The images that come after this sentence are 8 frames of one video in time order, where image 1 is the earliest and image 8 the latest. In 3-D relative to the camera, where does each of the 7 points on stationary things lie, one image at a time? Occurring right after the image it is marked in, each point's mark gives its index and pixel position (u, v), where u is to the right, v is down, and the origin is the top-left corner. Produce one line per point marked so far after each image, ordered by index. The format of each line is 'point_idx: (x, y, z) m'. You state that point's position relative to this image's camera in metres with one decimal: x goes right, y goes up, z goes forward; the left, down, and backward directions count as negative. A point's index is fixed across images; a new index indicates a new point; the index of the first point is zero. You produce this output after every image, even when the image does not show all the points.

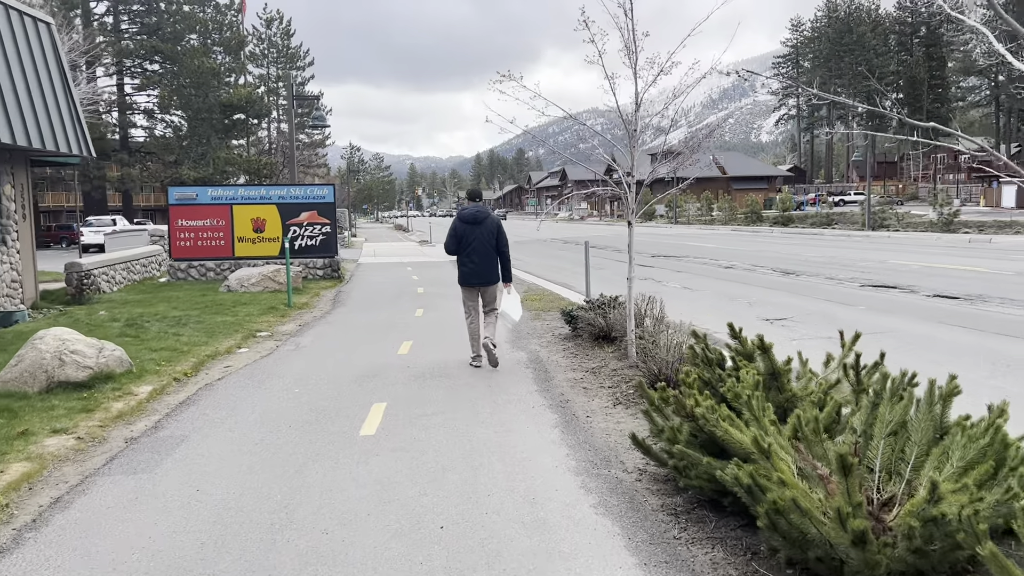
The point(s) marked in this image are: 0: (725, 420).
0: (+0.9, -0.6, +3.5) m
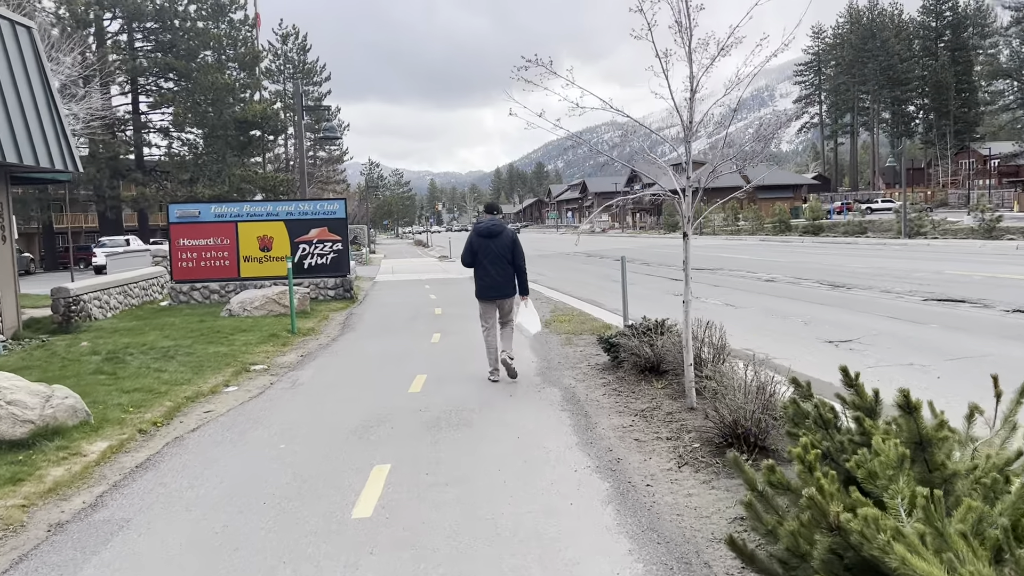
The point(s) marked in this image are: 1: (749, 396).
0: (+1.0, -0.7, +2.2) m
1: (+1.4, -0.6, +4.8) m
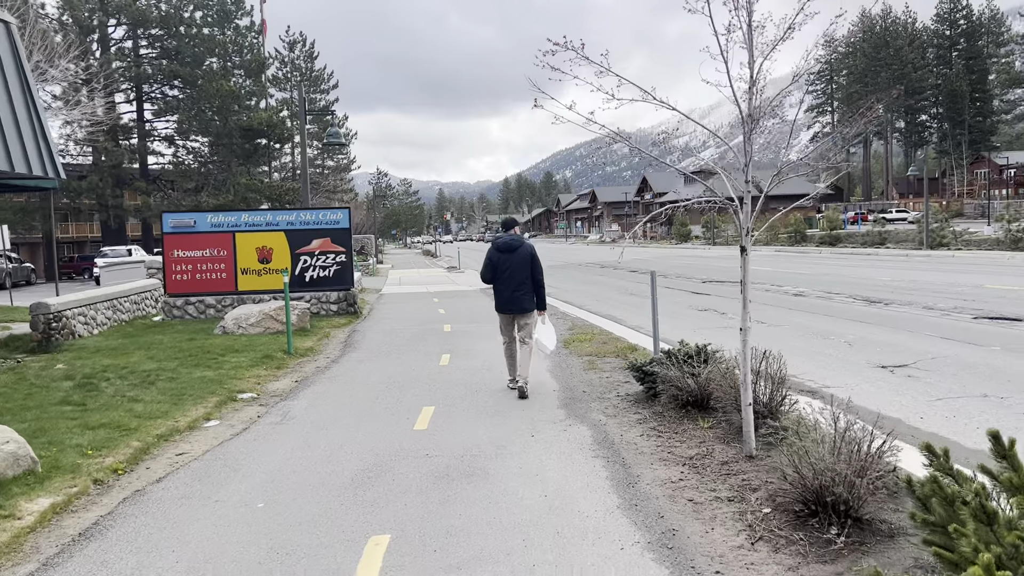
0: (+1.1, -0.8, +1.3) m
1: (+1.5, -0.8, +3.8) m
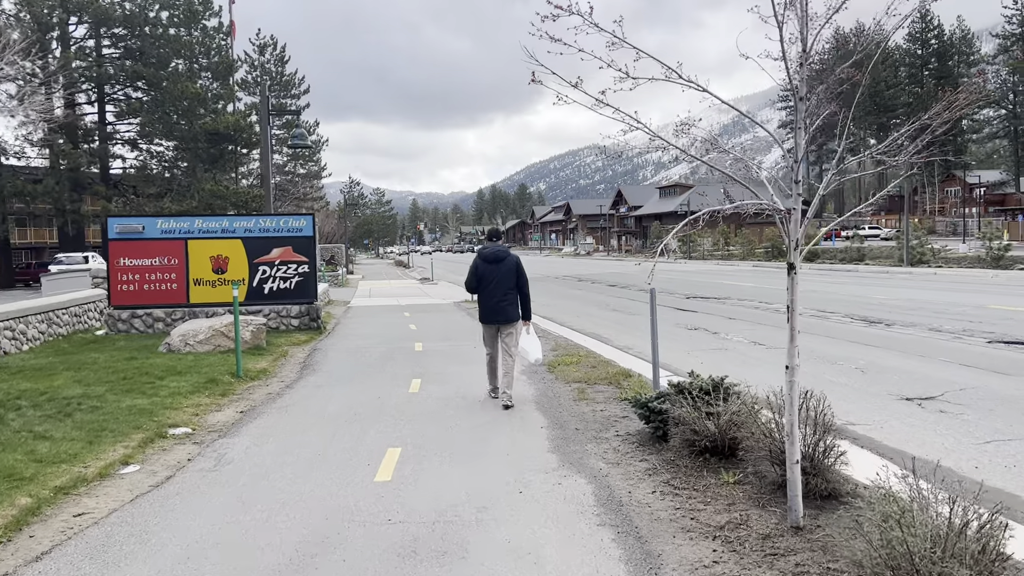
0: (+1.2, -0.8, +0.3) m
1: (+1.5, -0.9, +2.8) m
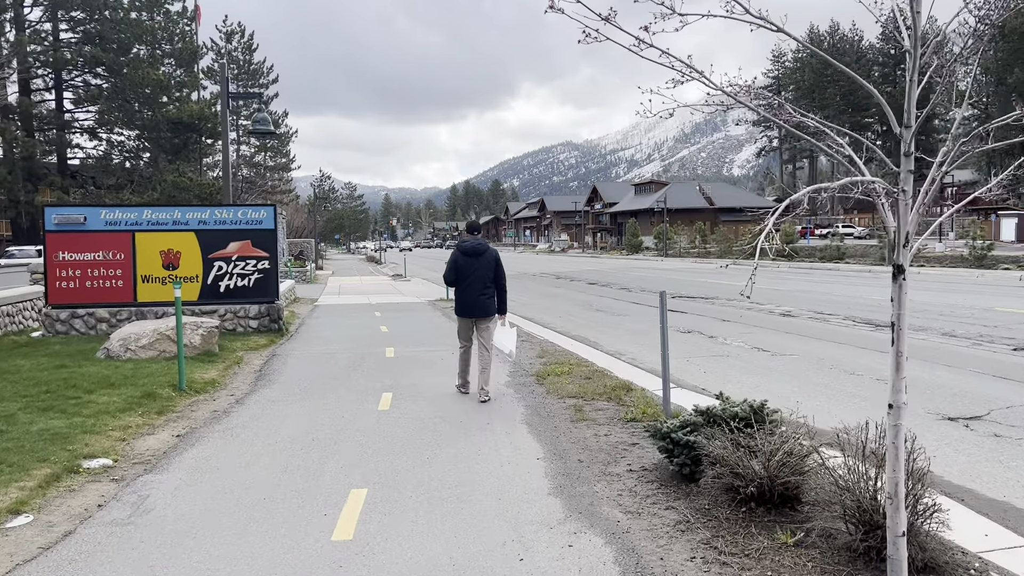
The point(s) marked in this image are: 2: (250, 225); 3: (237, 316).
0: (+1.3, -0.9, -0.8) m
1: (+1.5, -0.9, +1.8) m
2: (-3.9, +0.9, +12.6) m
3: (-4.2, -0.4, +12.7) m
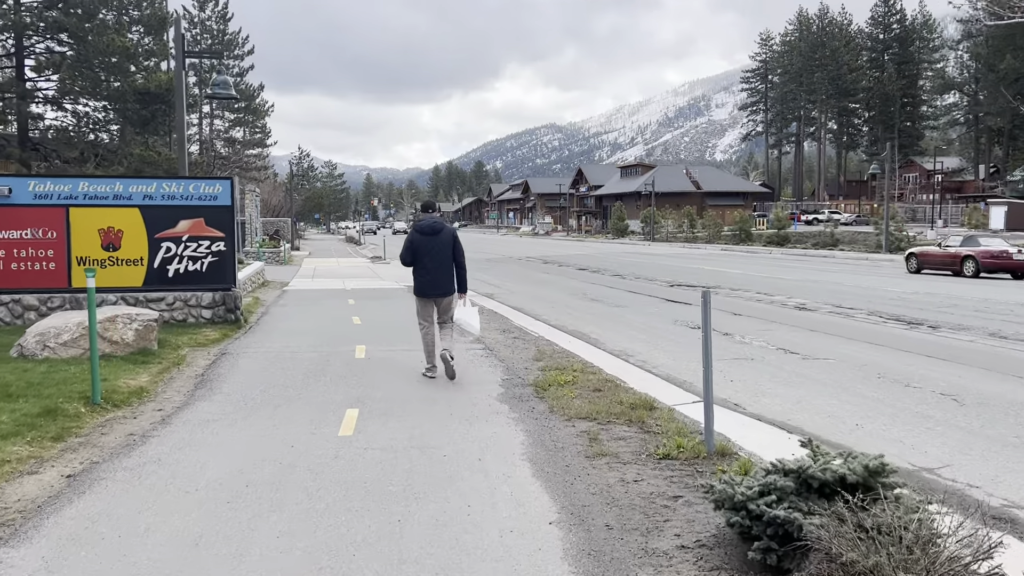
0: (+1.5, -1.0, -2.2) m
1: (+1.6, -1.0, +0.4) m
2: (-4.1, +1.1, +11.0) m
3: (-4.3, -0.2, +11.1) m
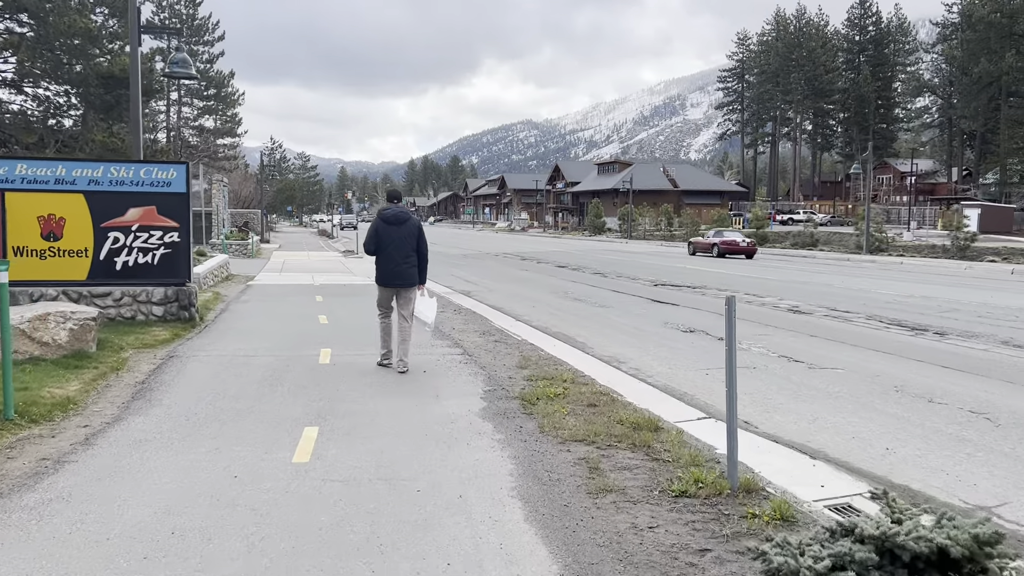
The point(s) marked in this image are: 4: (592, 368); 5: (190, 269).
0: (+1.6, -1.1, -3.0) m
1: (+1.7, -1.1, -0.4) m
2: (-4.3, +1.2, +10.1) m
3: (-4.5, -0.2, +10.2) m
4: (+0.8, -0.7, +7.8) m
5: (-3.9, +0.2, +10.3) m
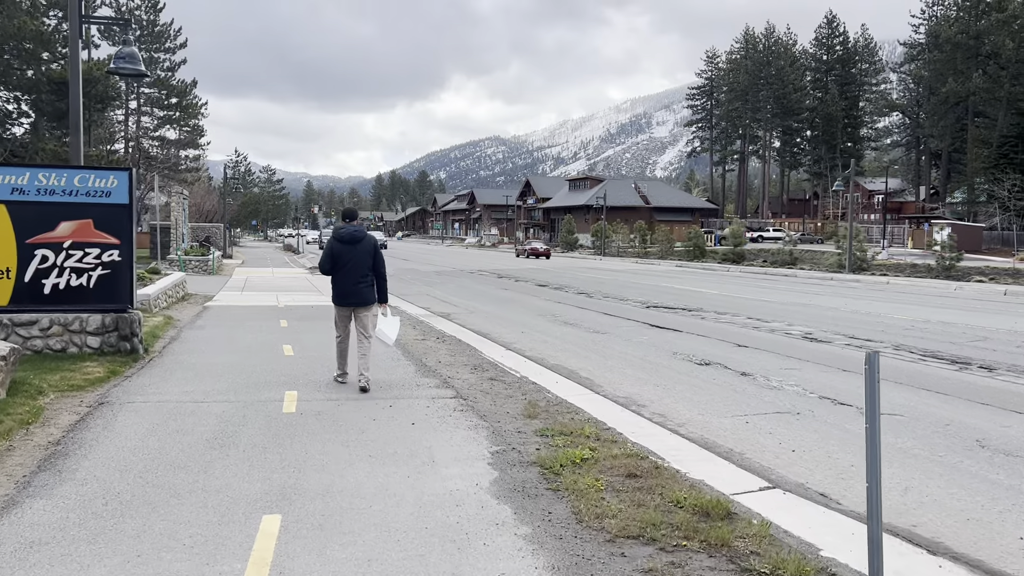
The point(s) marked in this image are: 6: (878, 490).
0: (+2.1, -1.2, -4.2) m
1: (+2.0, -1.2, -1.6) m
2: (-4.3, +0.9, +8.7) m
3: (-4.6, -0.4, +8.7) m
4: (+0.8, -1.0, +6.6) m
5: (-4.0, 0.0, +8.8) m
6: (+1.3, -0.7, +3.0) m
